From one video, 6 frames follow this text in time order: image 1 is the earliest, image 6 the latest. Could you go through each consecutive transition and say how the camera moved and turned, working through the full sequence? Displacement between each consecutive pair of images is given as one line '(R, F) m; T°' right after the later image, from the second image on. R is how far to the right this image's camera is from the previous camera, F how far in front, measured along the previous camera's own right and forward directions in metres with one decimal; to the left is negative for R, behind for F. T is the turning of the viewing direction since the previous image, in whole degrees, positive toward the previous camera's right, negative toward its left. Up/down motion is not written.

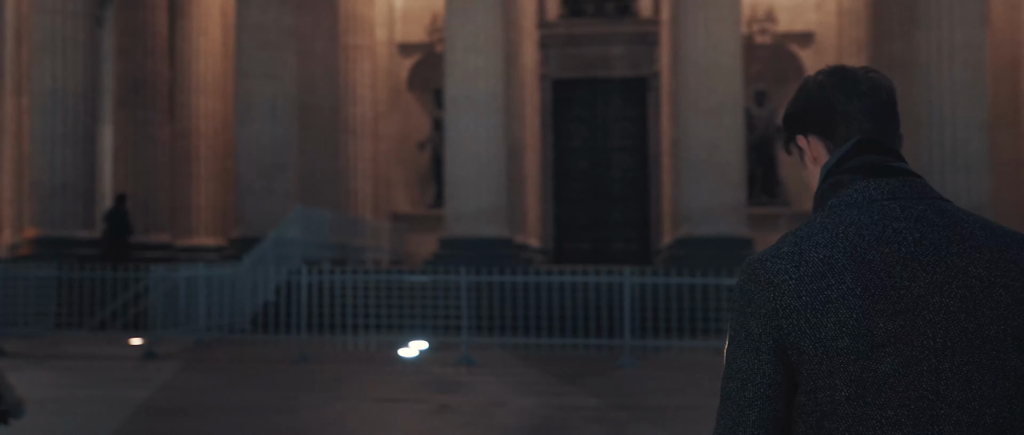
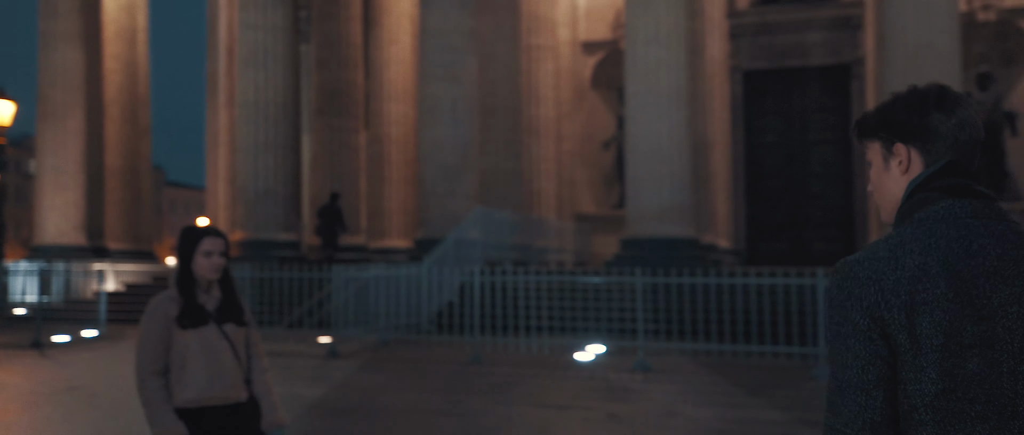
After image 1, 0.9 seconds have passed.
(+0.3, +0.6) m; -13°
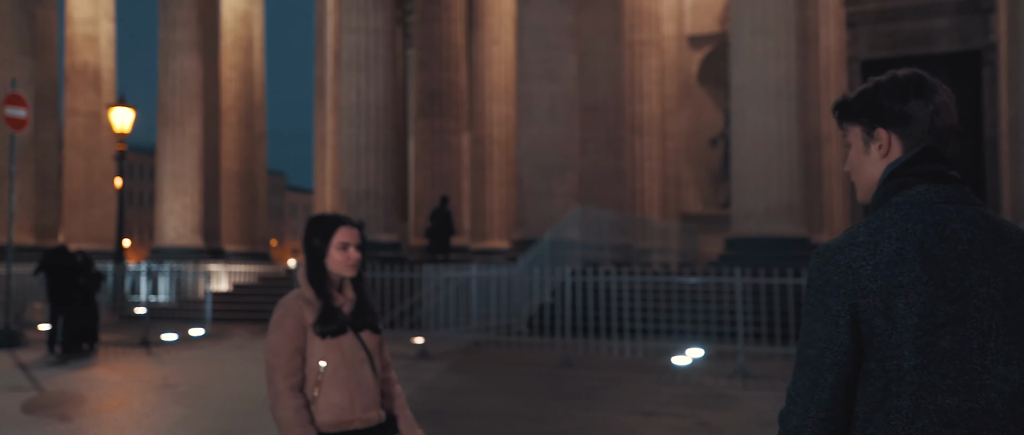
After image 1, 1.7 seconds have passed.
(+0.3, +0.4) m; -7°
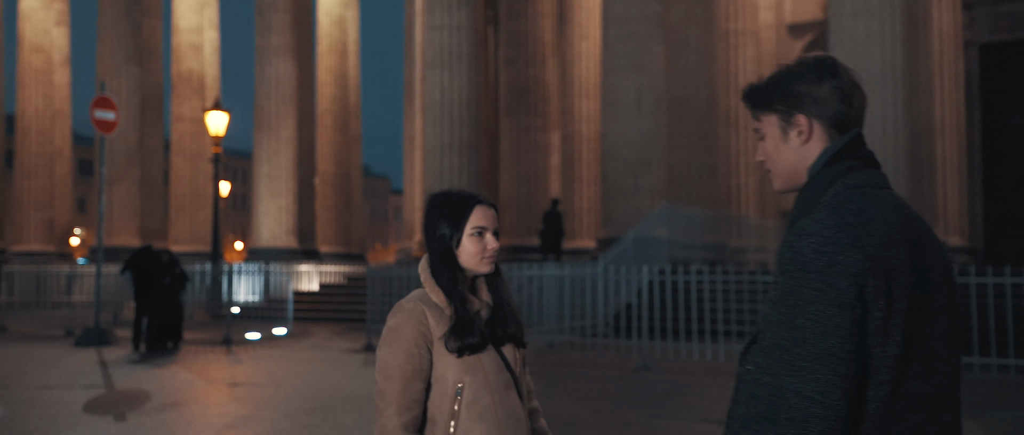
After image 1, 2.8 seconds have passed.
(+0.4, +0.5) m; -7°
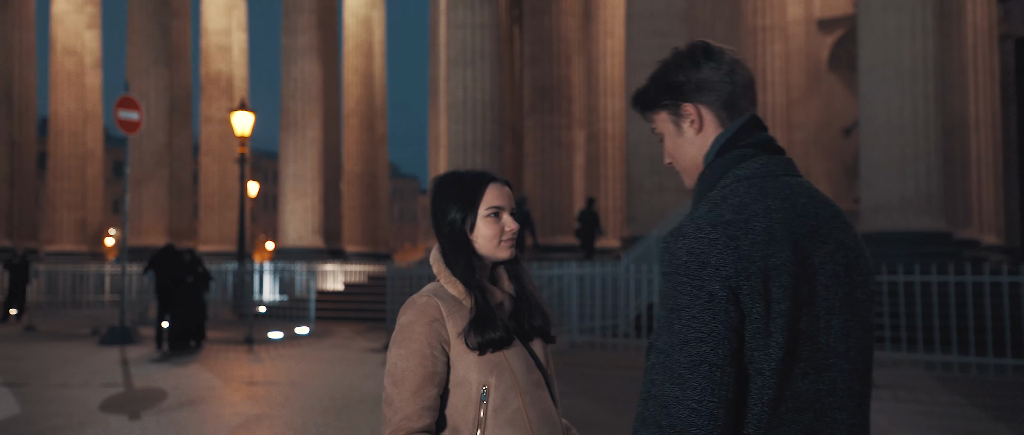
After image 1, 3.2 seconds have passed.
(+0.1, +0.1) m; -2°
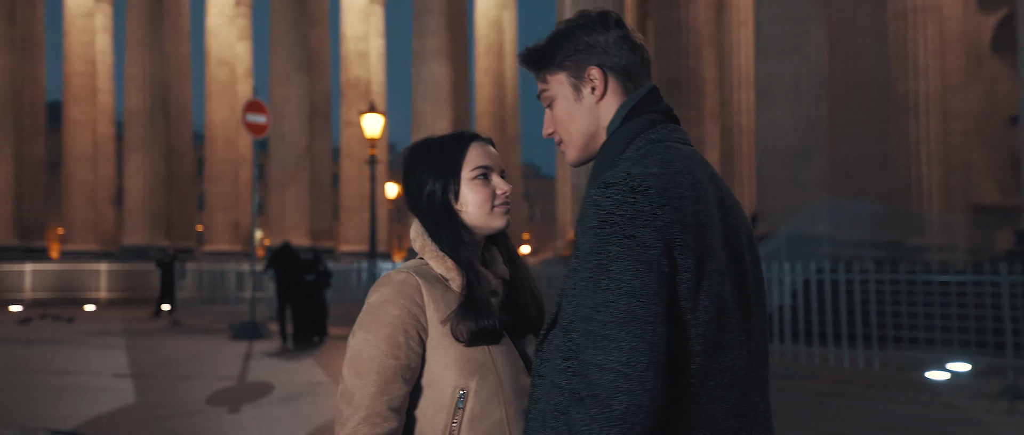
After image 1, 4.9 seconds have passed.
(+0.5, +0.4) m; -9°
